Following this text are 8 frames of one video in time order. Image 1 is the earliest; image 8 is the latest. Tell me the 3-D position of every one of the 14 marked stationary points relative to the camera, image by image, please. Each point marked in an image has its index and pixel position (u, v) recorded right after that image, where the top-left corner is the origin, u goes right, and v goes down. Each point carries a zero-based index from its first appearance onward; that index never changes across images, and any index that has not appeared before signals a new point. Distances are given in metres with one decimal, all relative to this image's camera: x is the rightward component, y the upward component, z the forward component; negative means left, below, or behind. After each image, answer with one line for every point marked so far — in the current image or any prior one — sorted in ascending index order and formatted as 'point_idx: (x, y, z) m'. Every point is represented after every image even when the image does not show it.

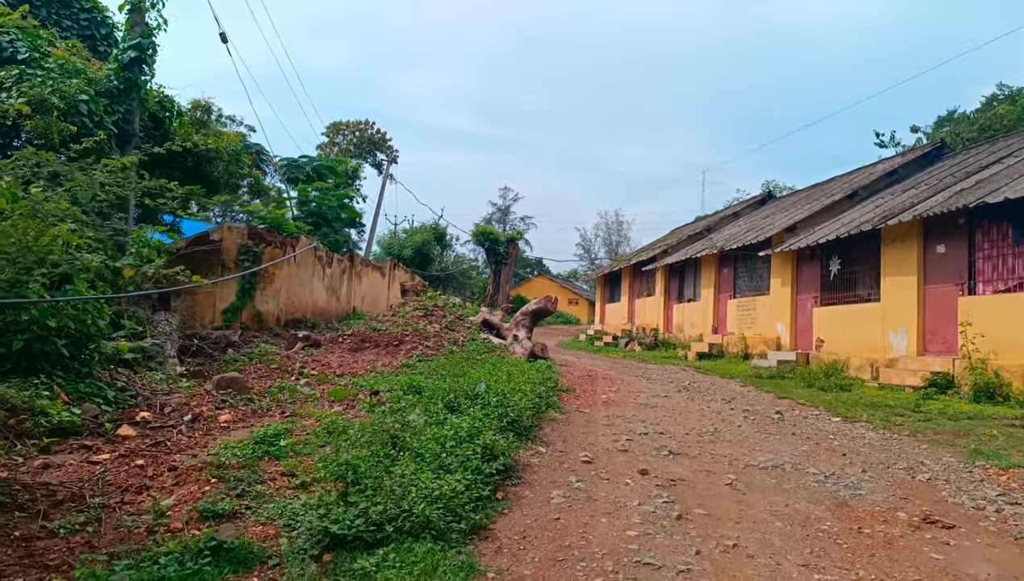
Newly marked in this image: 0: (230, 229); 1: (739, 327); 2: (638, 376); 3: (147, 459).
0: (-3.9, +0.8, +10.8) m
1: (+4.9, -0.8, +16.8) m
2: (+2.0, -1.4, +12.1) m
3: (-2.2, -1.0, +4.8) m
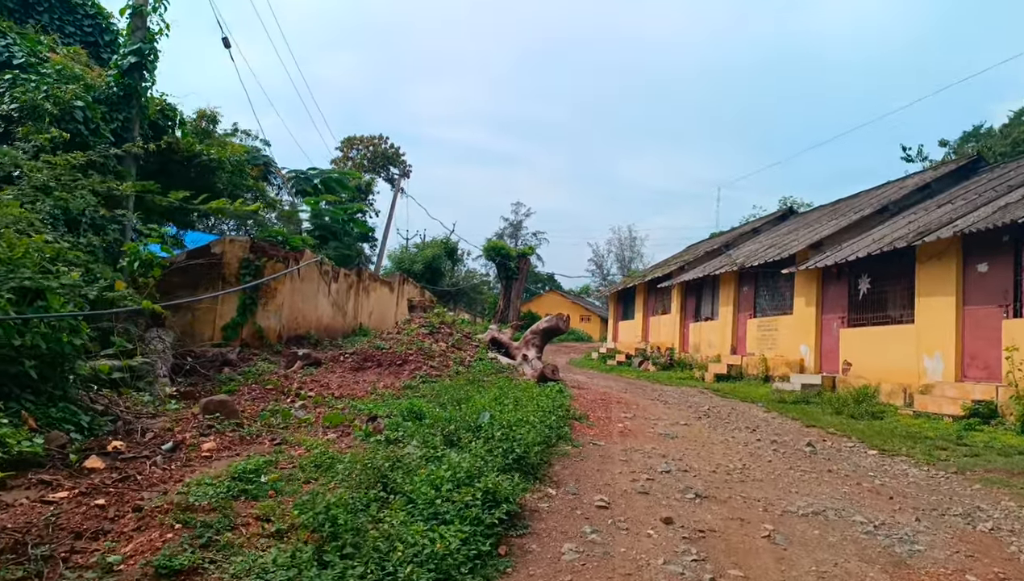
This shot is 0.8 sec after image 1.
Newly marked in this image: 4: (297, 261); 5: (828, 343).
0: (-3.7, +0.6, +10.3) m
1: (+5.2, -1.2, +16.1) m
2: (+2.1, -1.6, +11.6) m
3: (-2.2, -1.1, +4.3) m
4: (-3.2, +0.4, +11.4) m
5: (+5.6, -0.9, +13.8) m
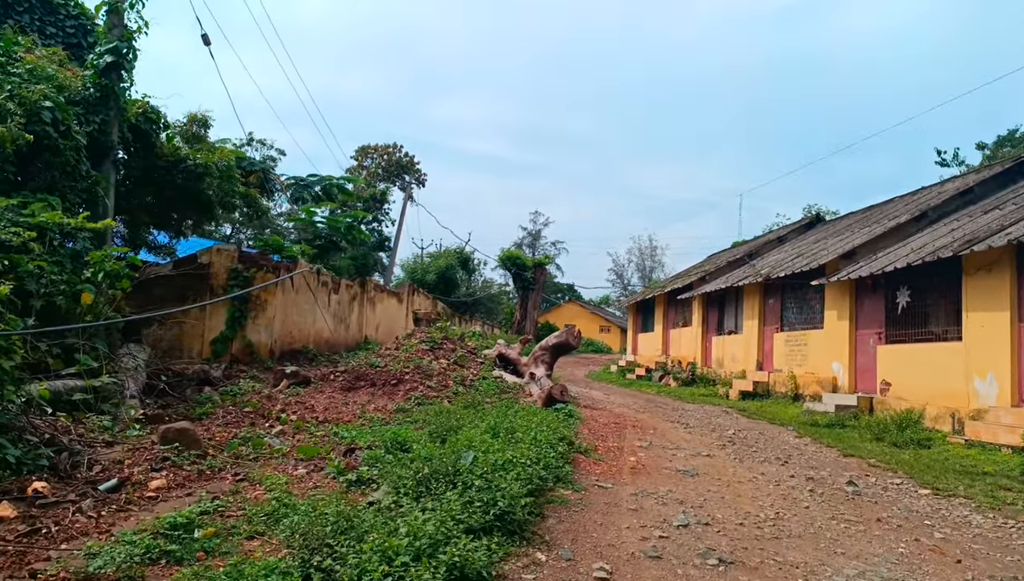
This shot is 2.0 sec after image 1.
0: (-3.6, +0.5, +9.7) m
1: (+5.4, -1.4, +15.2) m
2: (+2.3, -1.8, +10.7) m
3: (-2.3, -1.2, +3.5) m
4: (-3.1, +0.3, +10.8) m
5: (+5.8, -1.2, +12.9) m
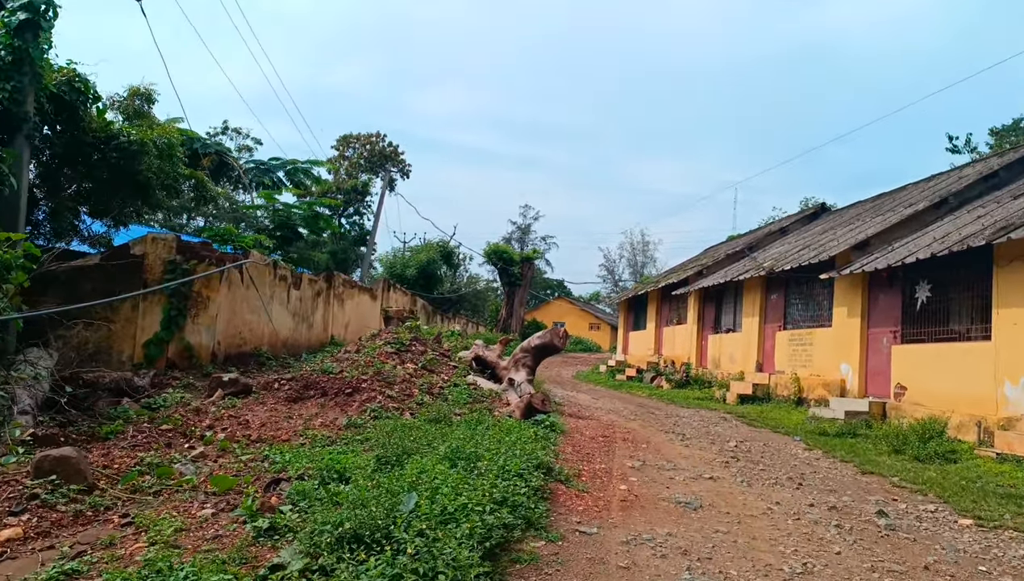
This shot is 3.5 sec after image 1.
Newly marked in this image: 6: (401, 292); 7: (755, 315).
0: (-3.9, +0.5, +8.5) m
1: (+5.1, -1.3, +14.2) m
2: (+2.0, -1.8, +9.6) m
3: (-2.5, -1.2, +2.4) m
4: (-3.4, +0.3, +9.6) m
5: (+5.5, -1.1, +11.8) m
6: (-2.7, 0.0, +18.9) m
7: (+4.9, -0.5, +15.8) m
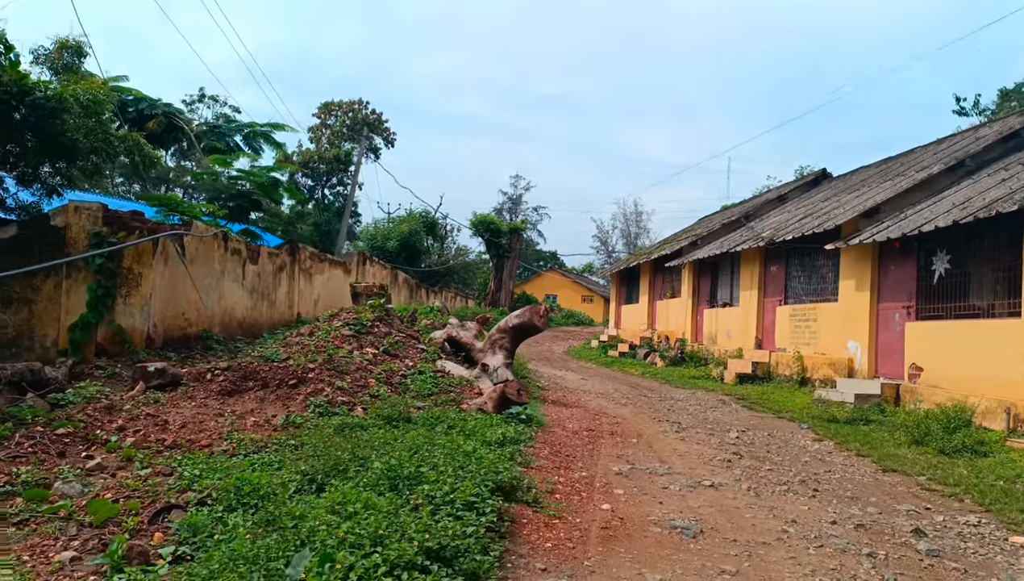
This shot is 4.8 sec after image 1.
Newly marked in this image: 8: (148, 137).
0: (-4.2, +0.8, +7.5) m
1: (+4.8, -0.9, +13.2) m
2: (+1.7, -1.5, +8.7) m
3: (-2.7, -1.2, +1.4) m
4: (-3.6, +0.6, +8.6) m
5: (+5.2, -0.7, +10.9) m
6: (-3.0, +0.6, +17.8) m
7: (+4.6, 0.0, +14.9) m
8: (-6.2, +2.6, +13.2) m
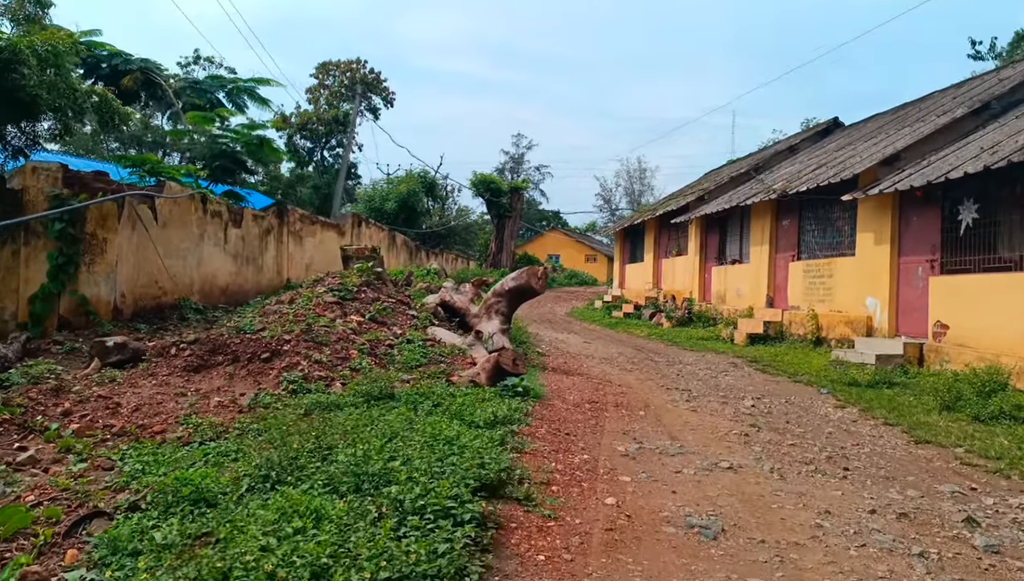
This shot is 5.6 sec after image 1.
0: (-4.2, +1.0, +6.8) m
1: (+4.8, -0.2, +12.6) m
2: (+1.7, -1.0, +8.1) m
3: (-2.8, -1.2, +0.9) m
4: (-3.7, +0.9, +7.9) m
5: (+5.2, -0.1, +10.3) m
6: (-3.0, +1.4, +17.2) m
7: (+4.6, +0.8, +14.2) m
8: (-6.2, +3.1, +12.4) m
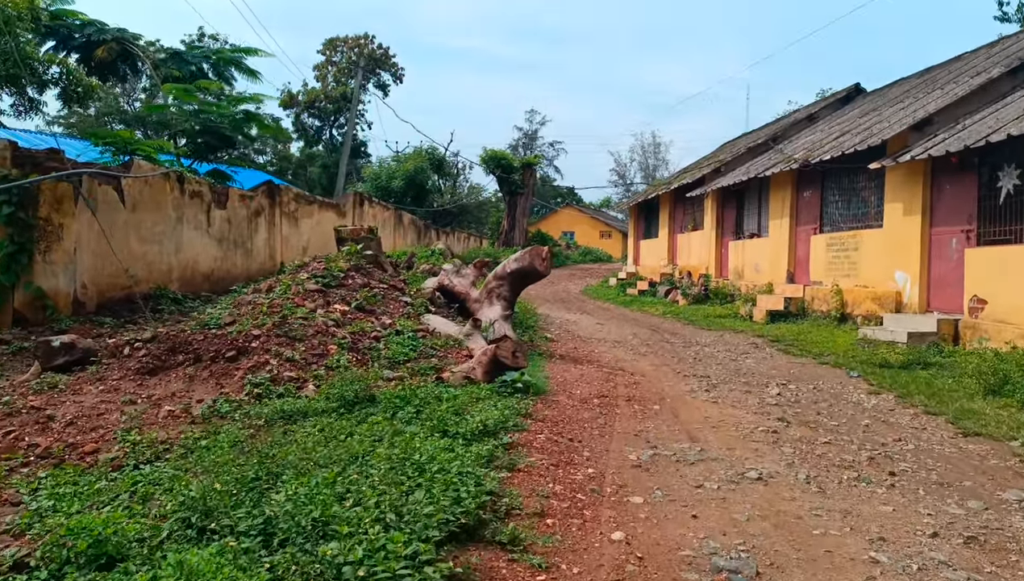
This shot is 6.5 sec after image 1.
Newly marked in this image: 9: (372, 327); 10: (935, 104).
0: (-4.3, +1.1, +6.2) m
1: (+4.9, +0.3, +11.8) m
2: (+1.7, -0.8, +7.5) m
3: (-2.9, -1.3, +0.3) m
4: (-3.7, +1.0, +7.3) m
5: (+5.3, +0.3, +9.5) m
6: (-2.8, +1.8, +16.5) m
7: (+4.7, +1.3, +13.4) m
8: (-6.2, +3.3, +11.8) m
9: (-1.1, -0.3, +6.2) m
10: (+5.6, +2.5, +10.2) m
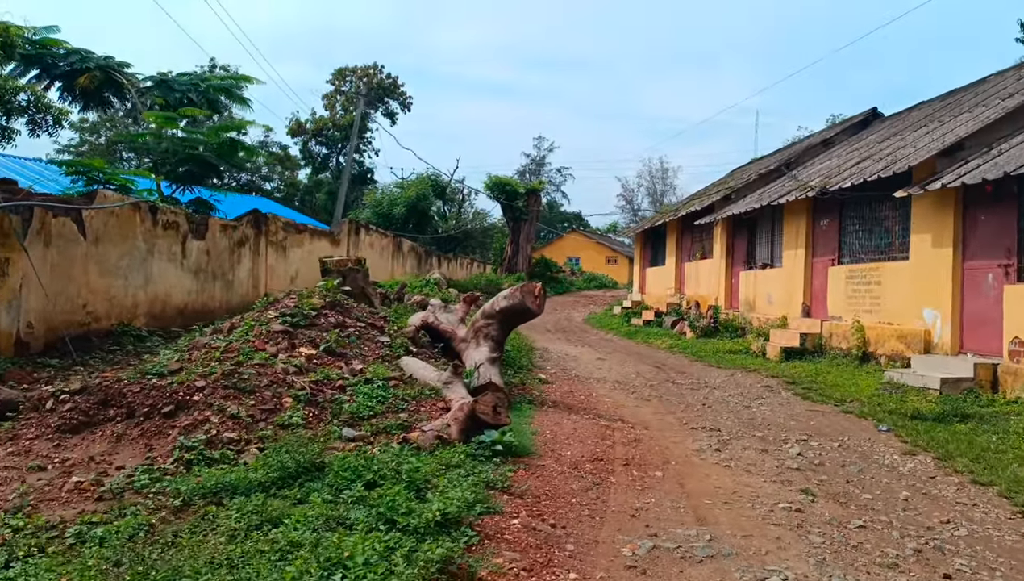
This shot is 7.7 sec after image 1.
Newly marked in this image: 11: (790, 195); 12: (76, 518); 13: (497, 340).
0: (-4.4, +0.8, +5.6) m
1: (+4.8, -0.3, +11.1) m
2: (+1.6, -1.2, +6.7) m
3: (-3.0, -1.4, -0.4) m
4: (-3.8, +0.7, +6.7) m
5: (+5.2, -0.2, +8.7) m
6: (-2.8, +1.2, +15.9) m
7: (+4.7, +0.7, +12.7) m
8: (-6.2, +2.9, +11.3) m
9: (-1.2, -0.6, +5.5) m
10: (+5.5, +2.0, +9.5) m
11: (+4.4, +1.5, +12.3) m
12: (-1.8, -1.0, +3.4) m
13: (-0.1, -0.4, +6.8) m
